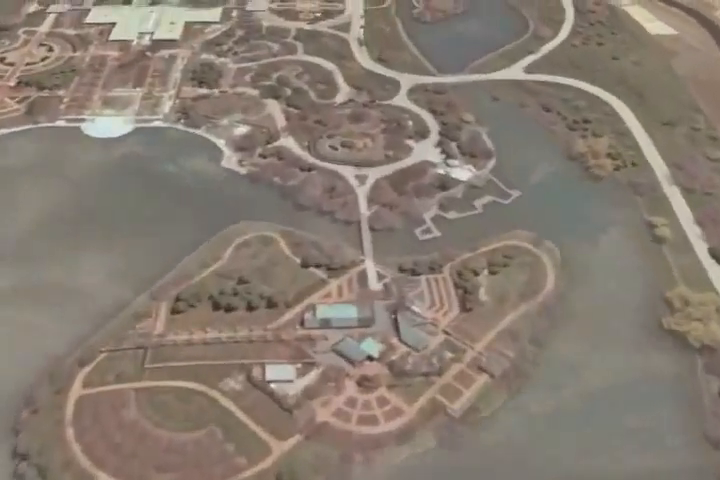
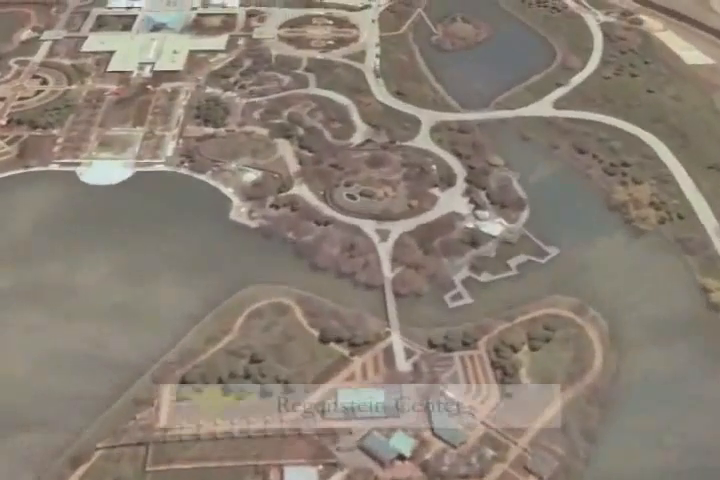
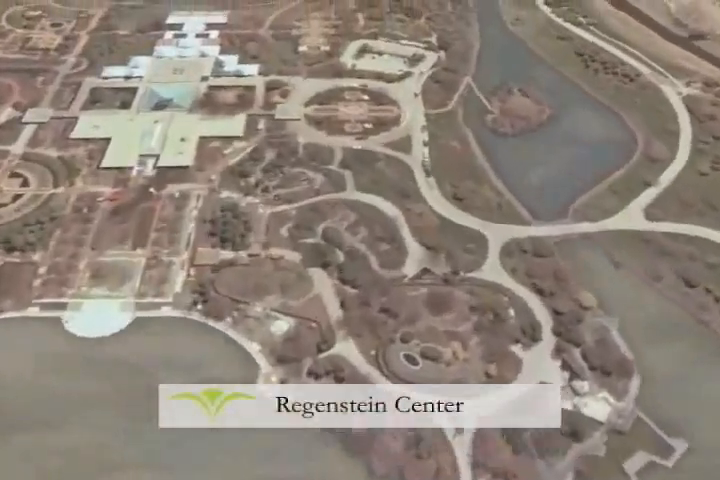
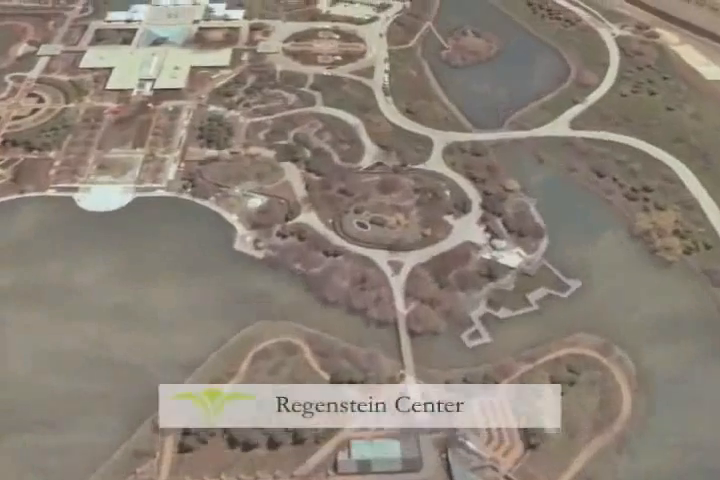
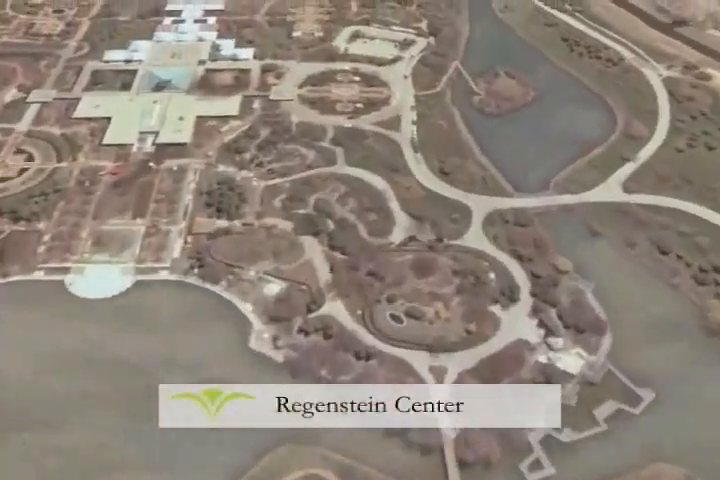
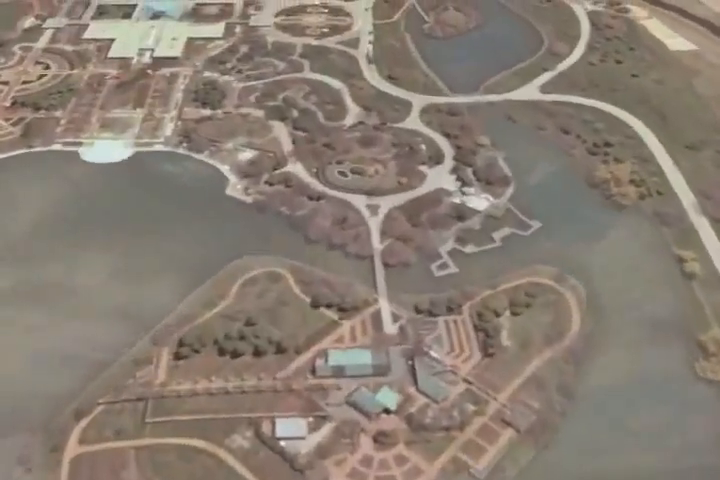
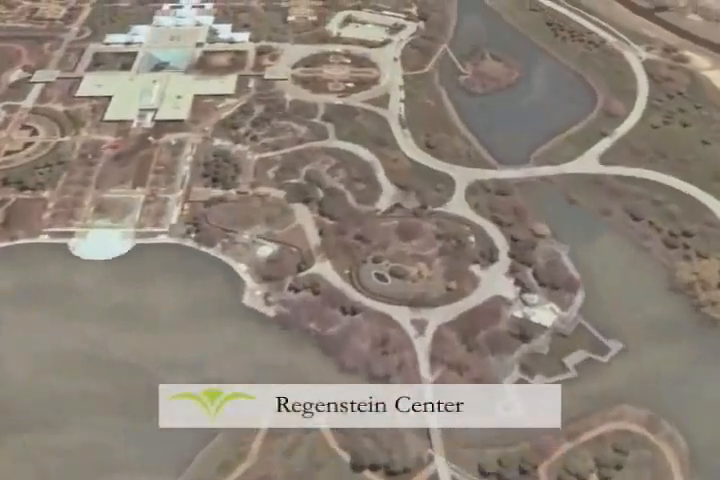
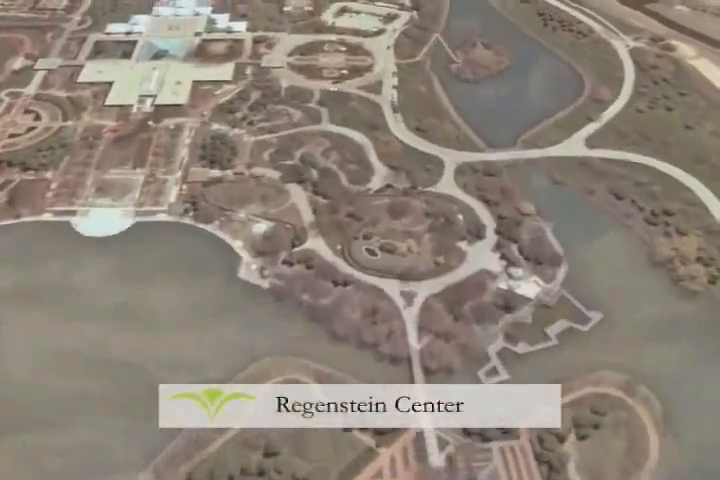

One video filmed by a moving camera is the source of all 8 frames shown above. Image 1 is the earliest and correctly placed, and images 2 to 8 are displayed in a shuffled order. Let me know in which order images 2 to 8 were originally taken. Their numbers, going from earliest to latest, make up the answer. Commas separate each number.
6, 2, 4, 8, 7, 5, 3
